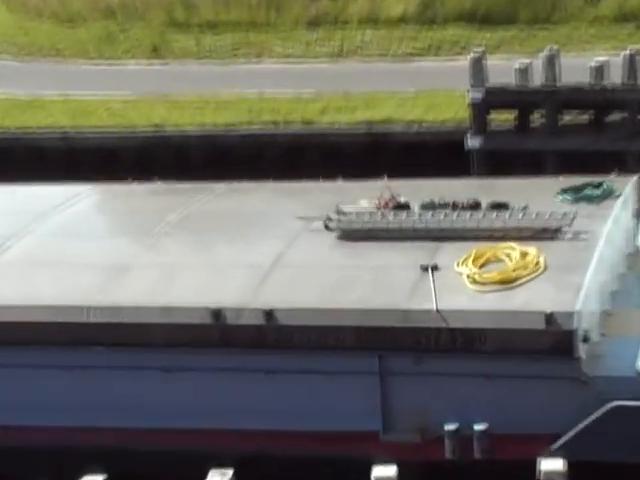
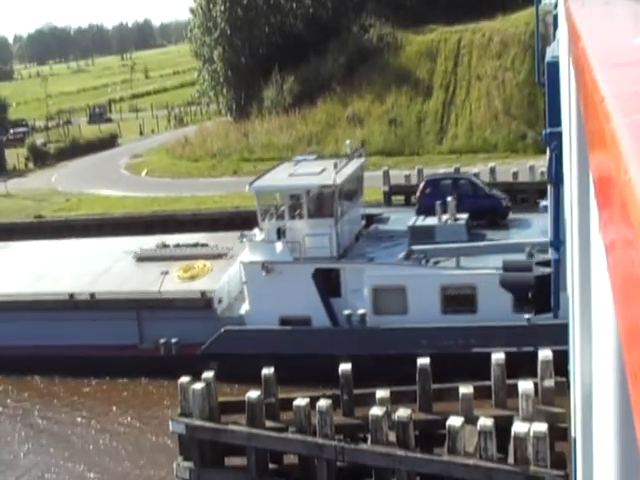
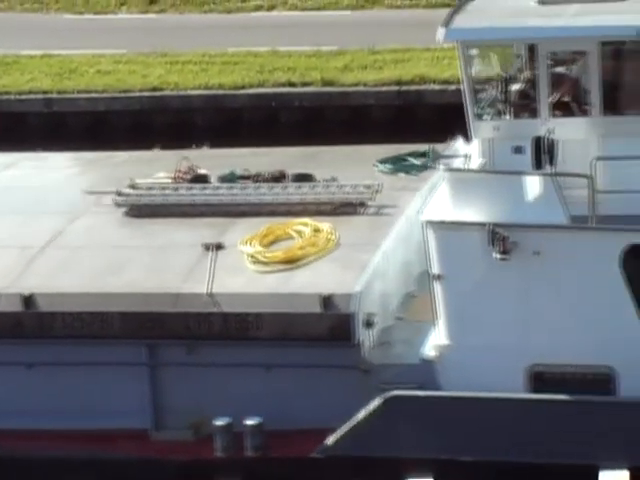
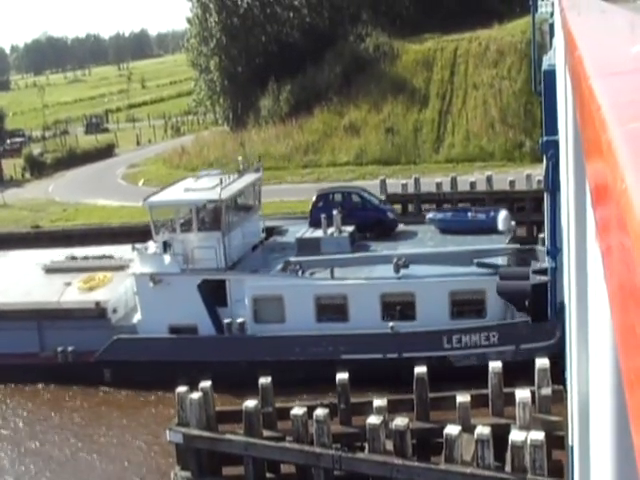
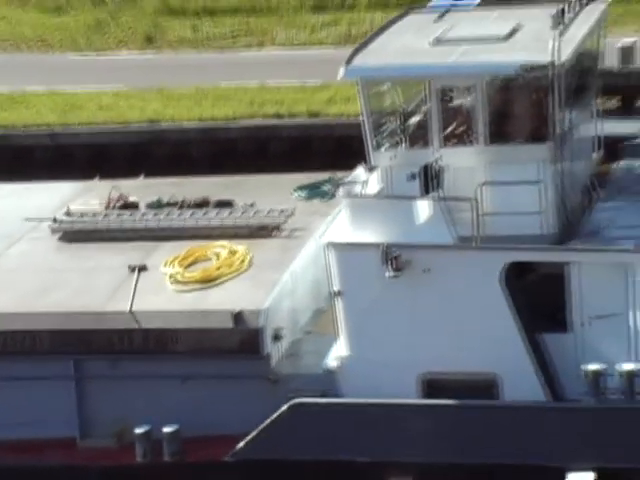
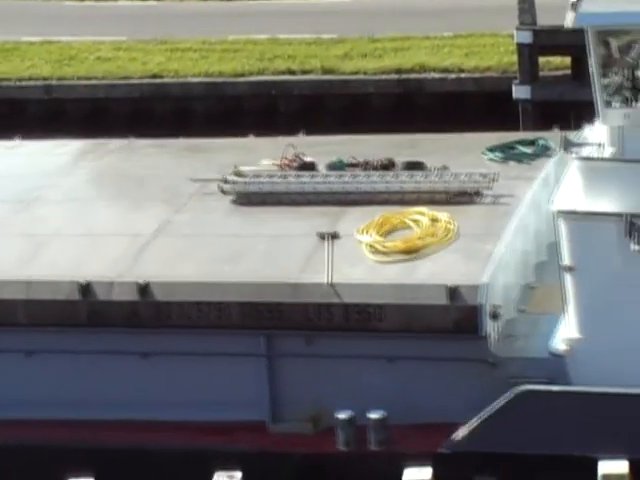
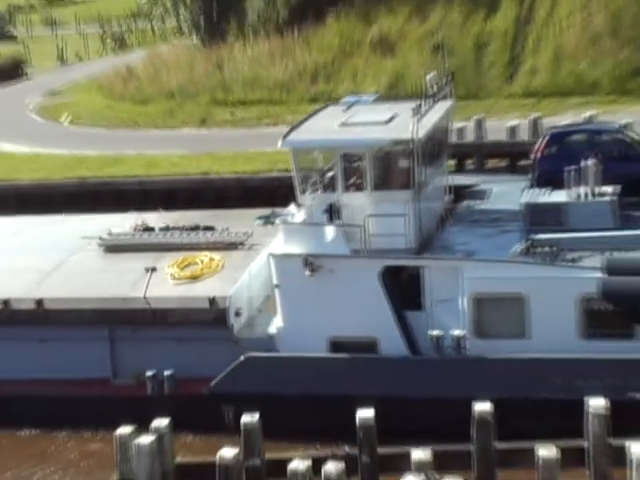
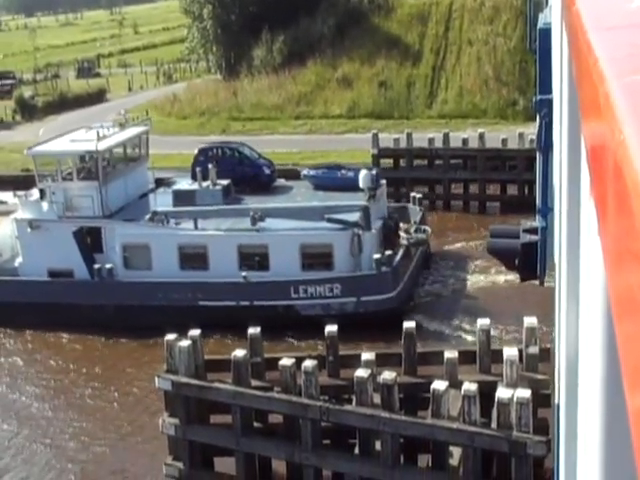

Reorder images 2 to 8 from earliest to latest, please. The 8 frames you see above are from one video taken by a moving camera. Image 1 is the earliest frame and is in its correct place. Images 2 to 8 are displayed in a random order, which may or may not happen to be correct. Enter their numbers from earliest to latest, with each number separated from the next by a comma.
6, 3, 5, 7, 2, 4, 8
